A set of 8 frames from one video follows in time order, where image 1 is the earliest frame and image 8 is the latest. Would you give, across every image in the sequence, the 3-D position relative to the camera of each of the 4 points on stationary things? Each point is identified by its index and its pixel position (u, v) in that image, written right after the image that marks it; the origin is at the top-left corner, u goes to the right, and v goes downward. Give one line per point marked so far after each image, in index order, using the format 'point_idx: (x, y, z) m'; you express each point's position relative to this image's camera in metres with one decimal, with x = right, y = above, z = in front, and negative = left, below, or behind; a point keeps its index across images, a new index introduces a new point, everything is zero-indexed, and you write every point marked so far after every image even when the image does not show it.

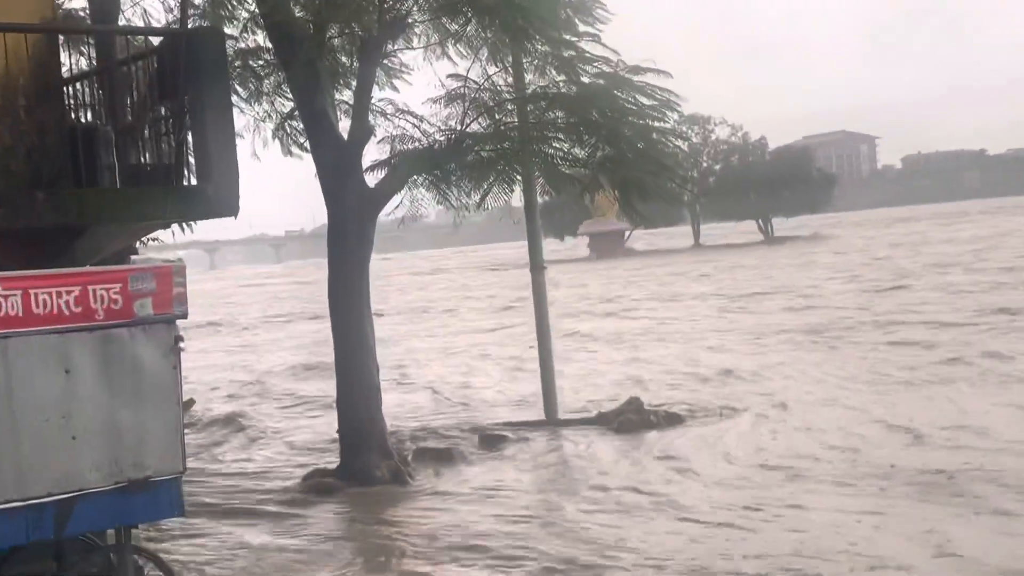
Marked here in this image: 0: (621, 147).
0: (+0.8, +1.0, +9.3) m
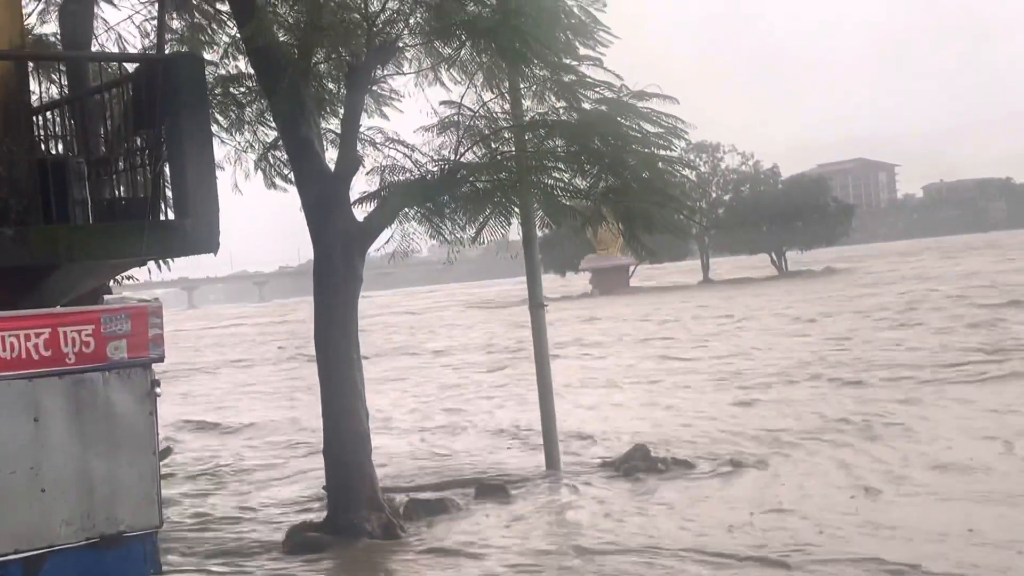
0: (+0.8, +0.8, +8.8) m
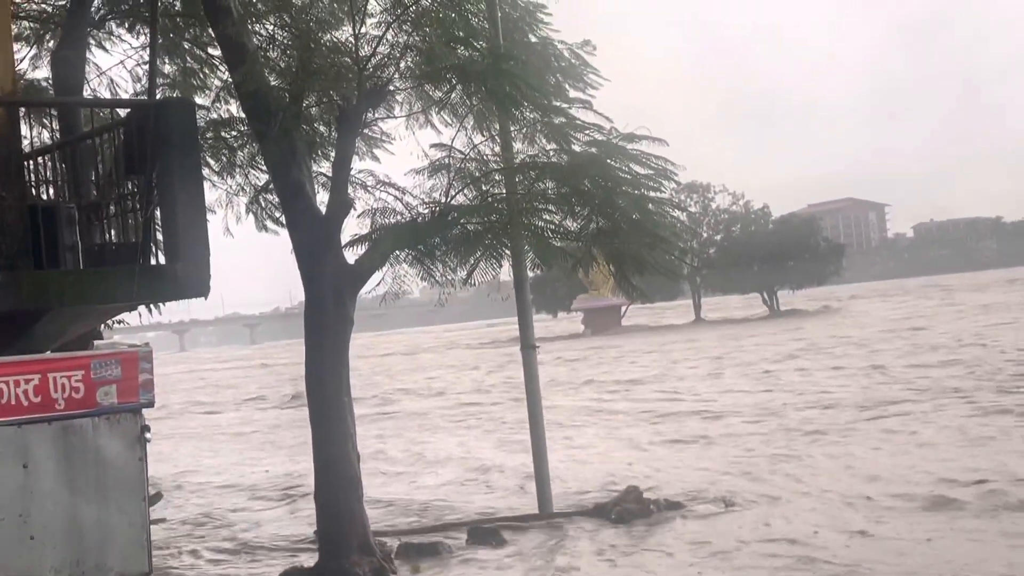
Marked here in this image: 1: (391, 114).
0: (+0.7, +0.5, +8.8) m
1: (-0.9, +1.3, +9.8) m
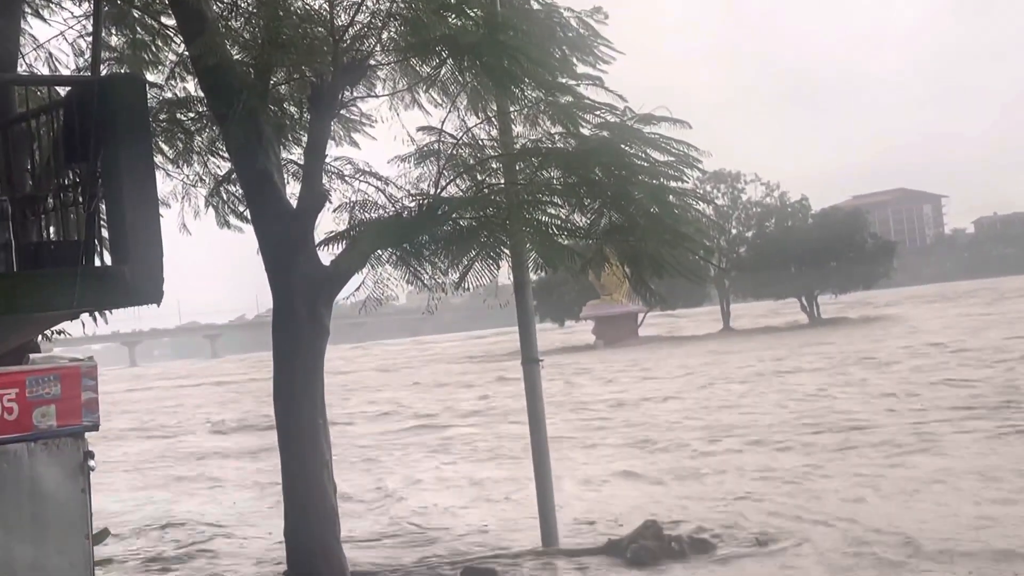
0: (+0.7, +0.4, +7.6) m
1: (-0.9, +1.3, +8.6) m
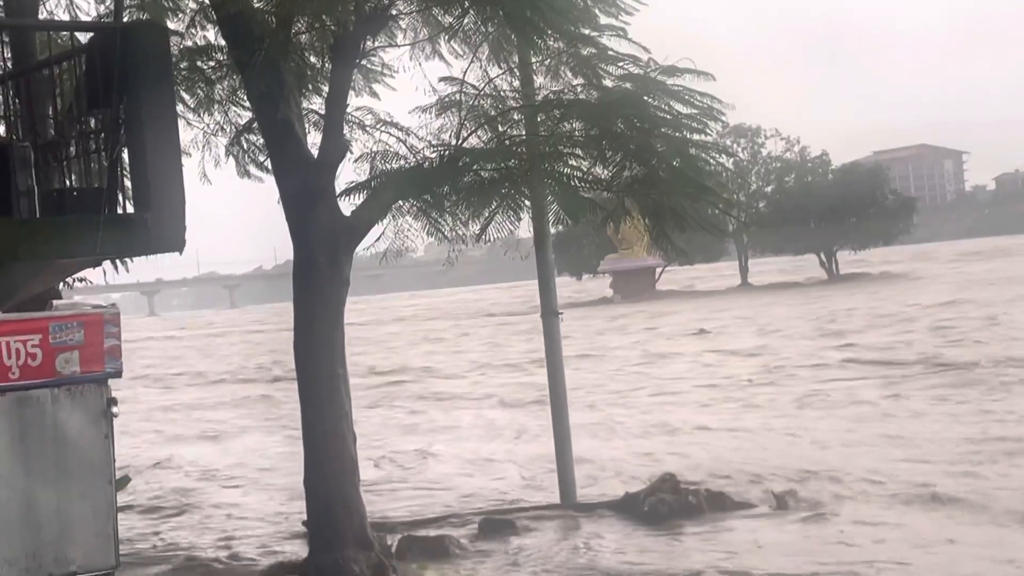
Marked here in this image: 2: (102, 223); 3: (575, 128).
0: (+0.8, +0.7, +7.6) m
1: (-0.8, +1.6, +8.6) m
2: (-1.9, +0.3, +6.0) m
3: (+0.4, +1.0, +7.6) m
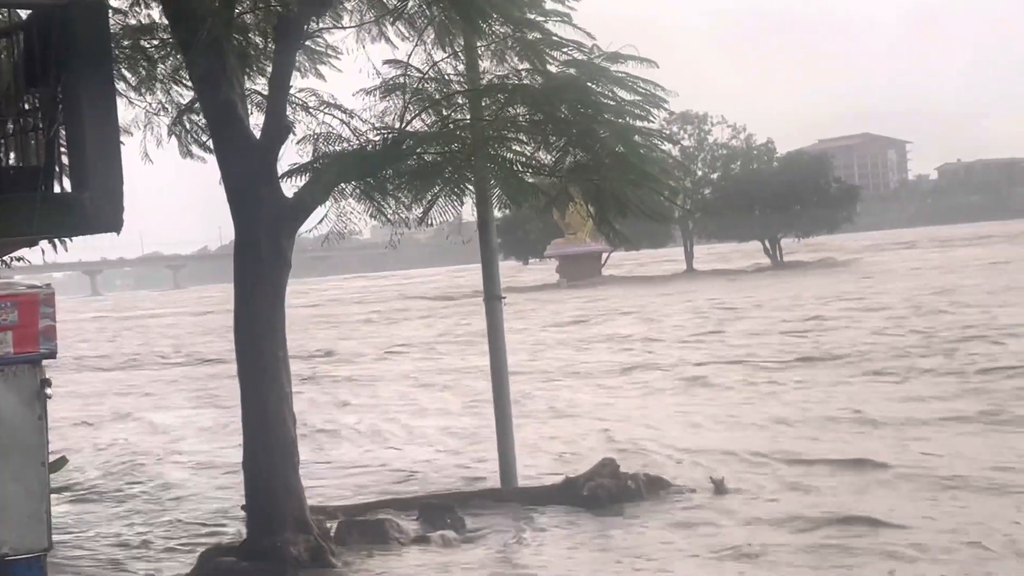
0: (+0.5, +0.8, +7.6) m
1: (-1.1, +1.8, +8.5) m
2: (-2.2, +0.4, +6.0) m
3: (0.0, +1.0, +7.6) m
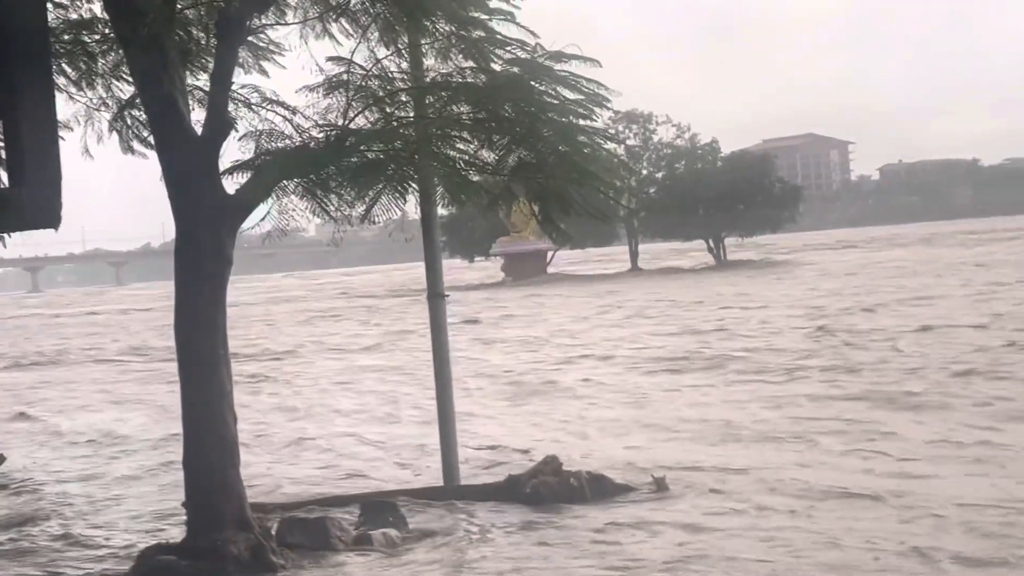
0: (+0.1, +0.8, +7.6) m
1: (-1.5, +1.8, +8.5) m
2: (-2.5, +0.4, +5.9) m
3: (-0.3, +1.1, +7.6) m
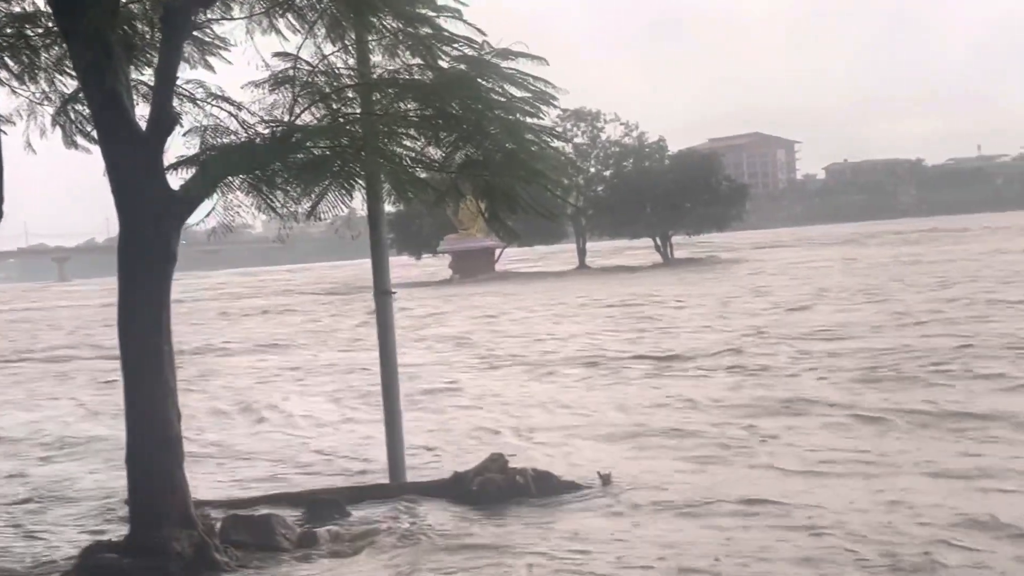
0: (-0.2, +0.8, +7.6) m
1: (-1.9, +1.8, +8.4) m
2: (-2.8, +0.4, +5.8) m
3: (-0.6, +1.1, +7.6) m
